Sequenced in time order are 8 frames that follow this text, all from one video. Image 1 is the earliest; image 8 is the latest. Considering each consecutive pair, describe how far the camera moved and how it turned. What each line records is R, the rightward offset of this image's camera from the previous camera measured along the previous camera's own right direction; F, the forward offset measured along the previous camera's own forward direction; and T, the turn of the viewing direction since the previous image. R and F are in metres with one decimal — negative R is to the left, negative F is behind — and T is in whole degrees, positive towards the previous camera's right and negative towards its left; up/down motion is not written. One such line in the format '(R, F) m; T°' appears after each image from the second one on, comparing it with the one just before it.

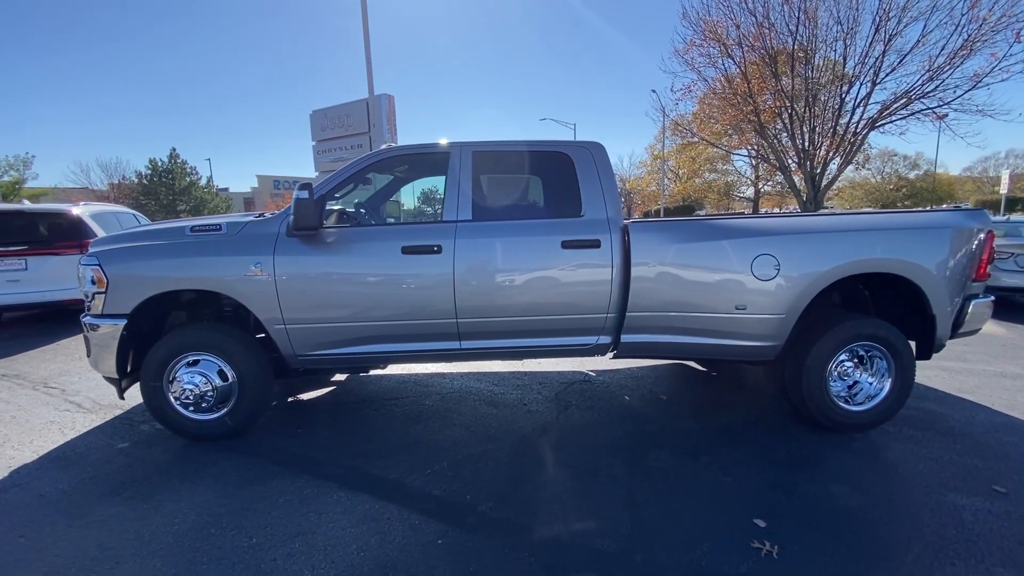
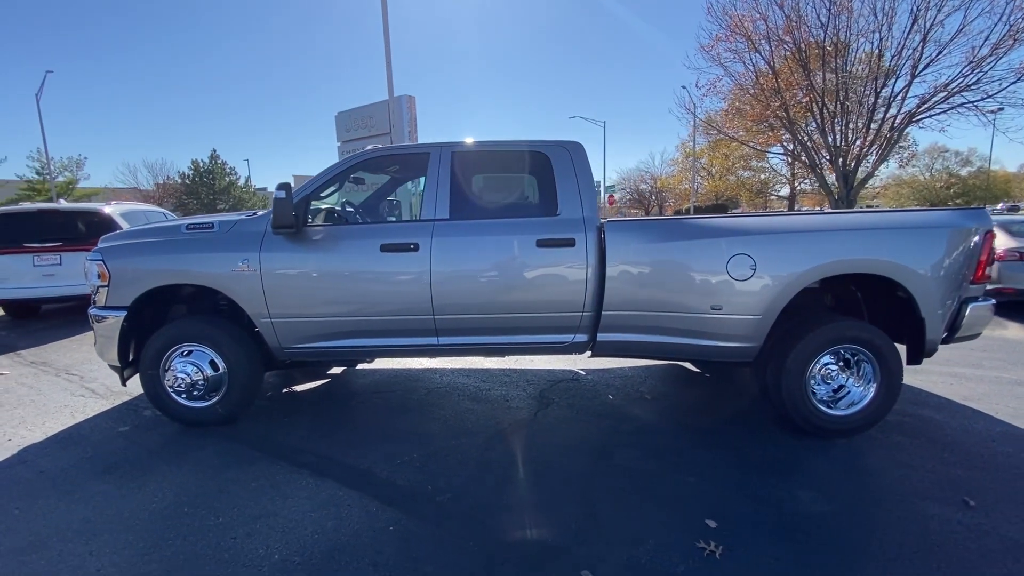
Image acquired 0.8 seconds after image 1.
(+0.4, 0.0) m; -4°
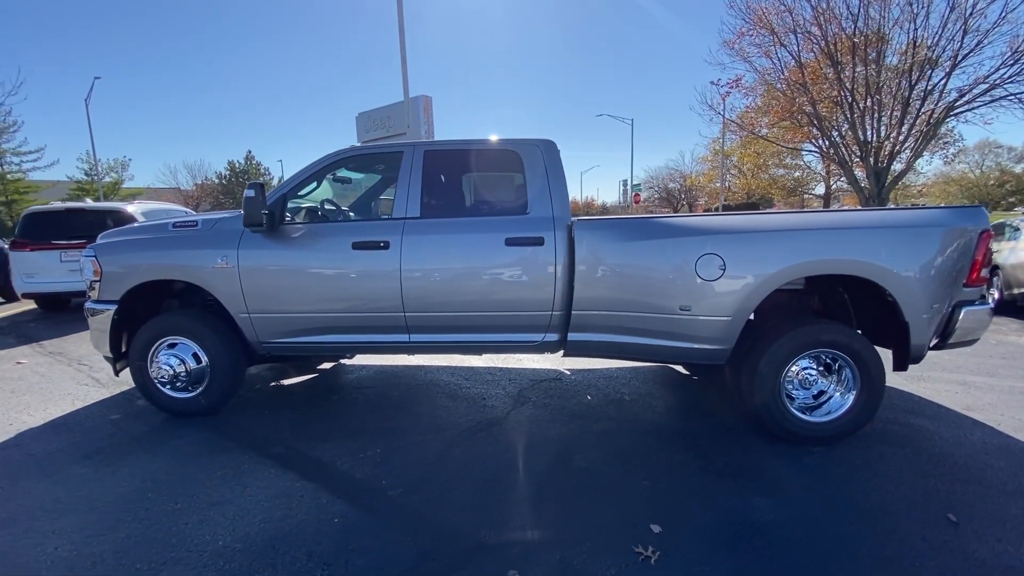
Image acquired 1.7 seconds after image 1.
(+0.5, 0.0) m; -3°
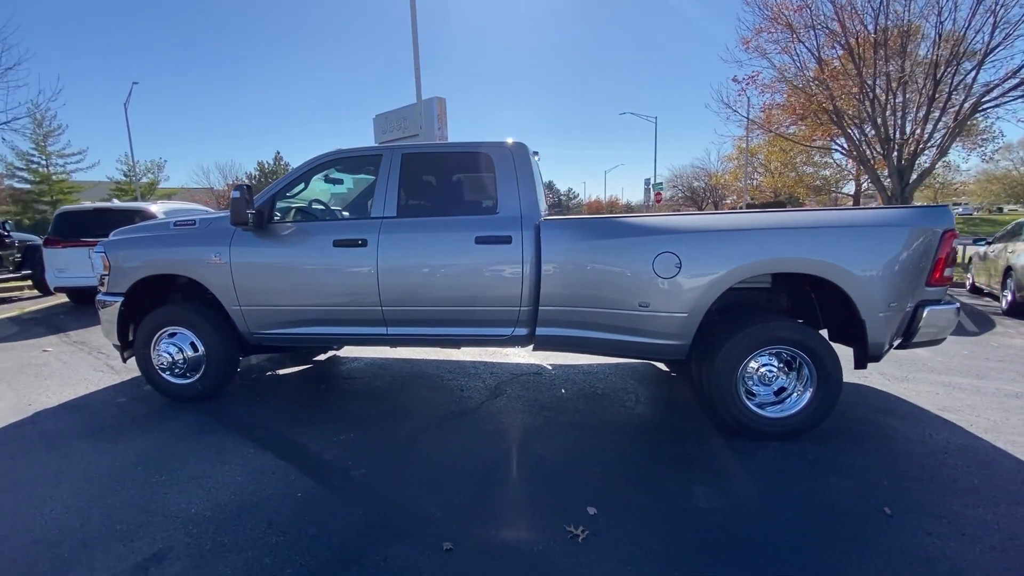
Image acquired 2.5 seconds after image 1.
(+0.5, -0.2) m; -3°
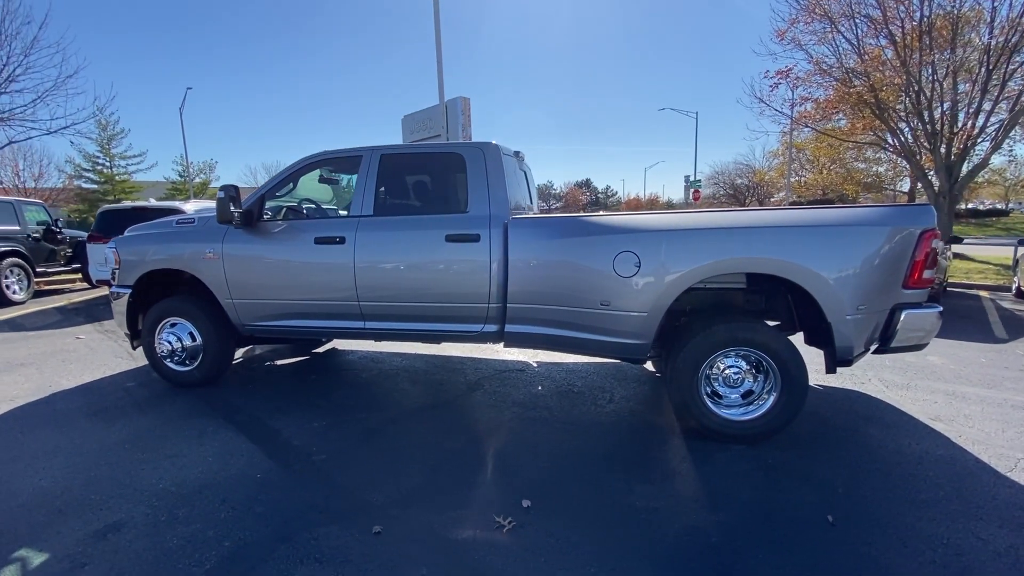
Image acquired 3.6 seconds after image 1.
(+0.6, -0.1) m; -5°
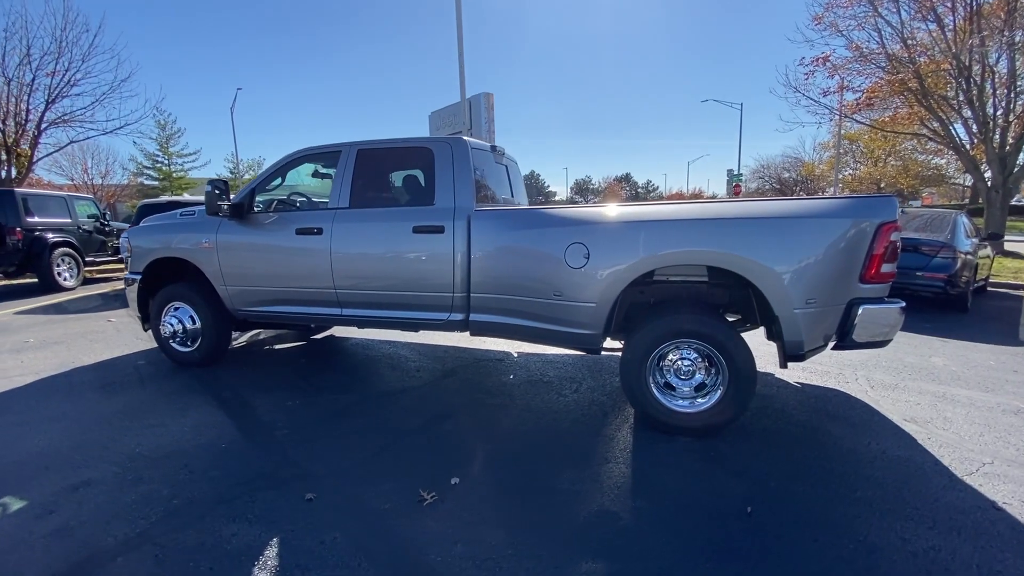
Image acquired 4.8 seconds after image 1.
(+0.7, -0.1) m; -5°
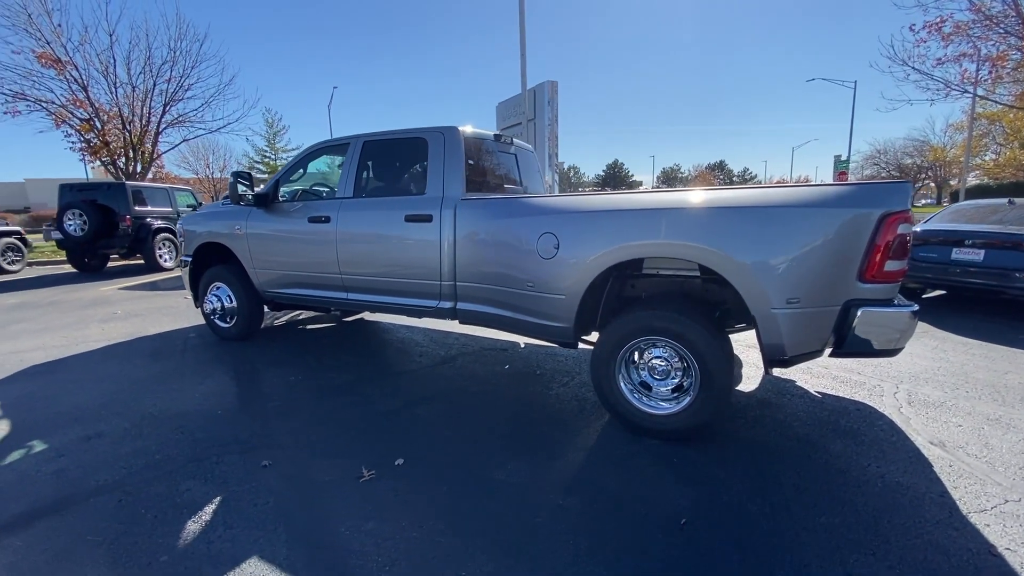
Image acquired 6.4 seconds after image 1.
(+0.9, +0.1) m; -10°
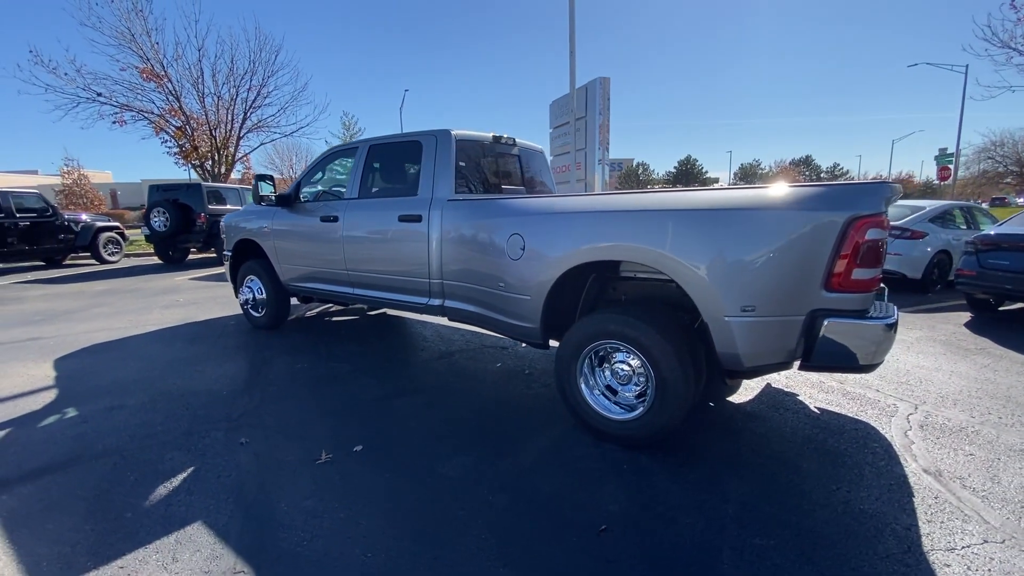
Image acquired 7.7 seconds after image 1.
(+0.8, 0.0) m; -8°
